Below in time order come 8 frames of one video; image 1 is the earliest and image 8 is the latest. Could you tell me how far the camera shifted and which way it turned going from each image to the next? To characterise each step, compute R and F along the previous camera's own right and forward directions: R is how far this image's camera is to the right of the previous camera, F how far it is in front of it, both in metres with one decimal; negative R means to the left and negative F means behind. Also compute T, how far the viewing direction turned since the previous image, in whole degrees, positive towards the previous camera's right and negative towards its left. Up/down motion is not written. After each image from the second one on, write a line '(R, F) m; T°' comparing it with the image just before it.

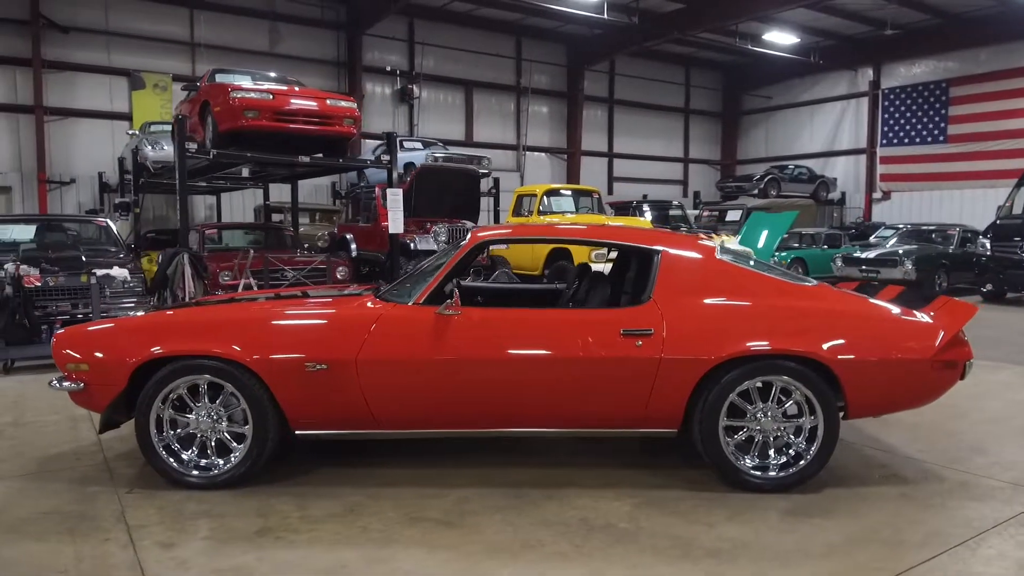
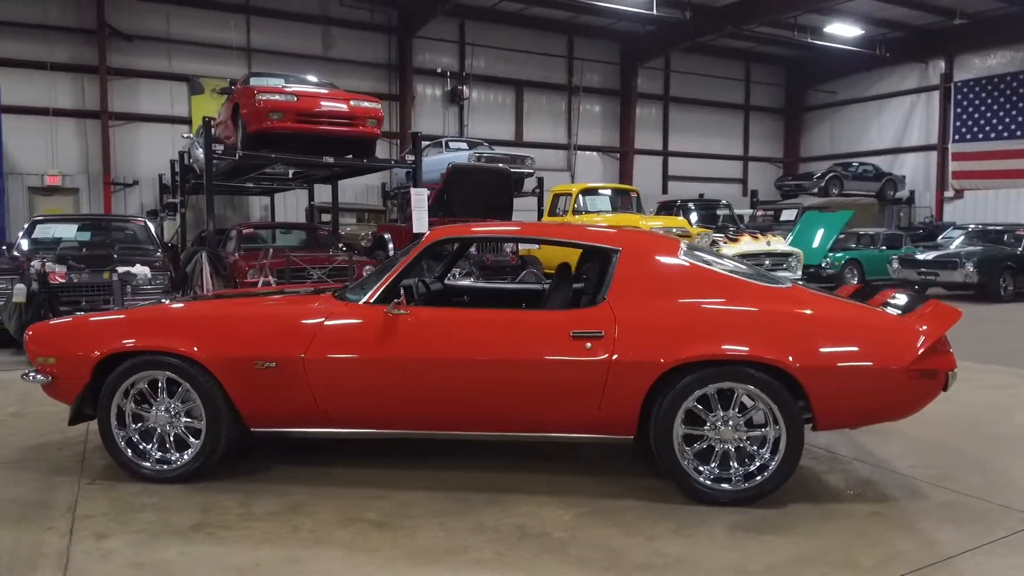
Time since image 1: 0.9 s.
(+0.6, +0.1) m; -5°
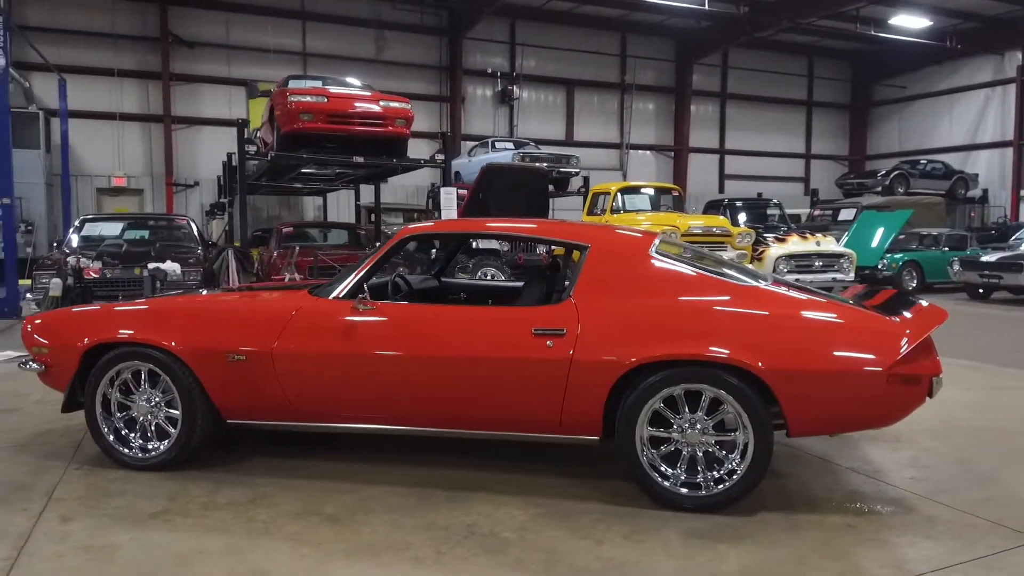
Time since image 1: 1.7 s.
(+0.5, +0.1) m; -5°
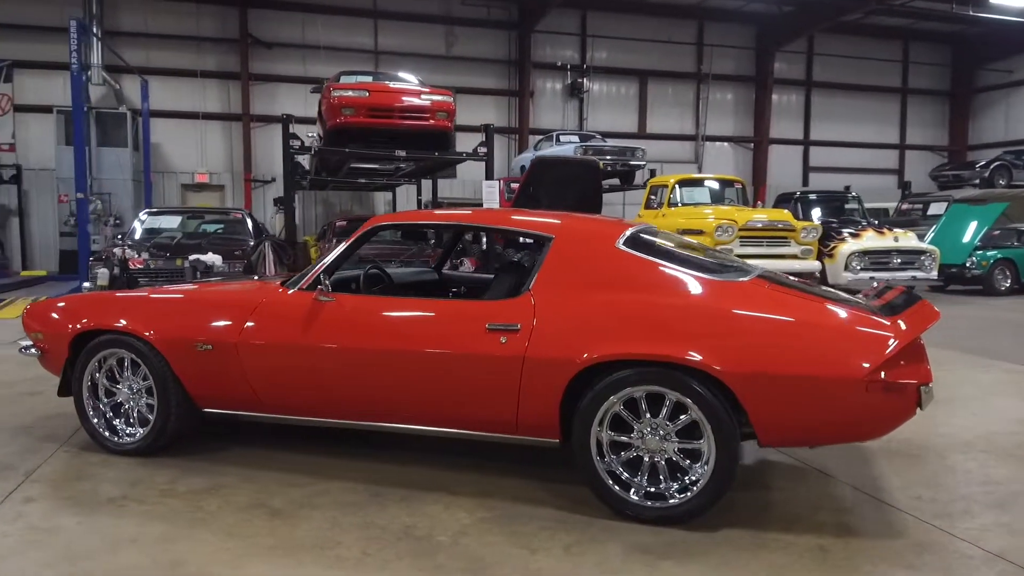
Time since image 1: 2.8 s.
(+0.6, +0.2) m; -7°
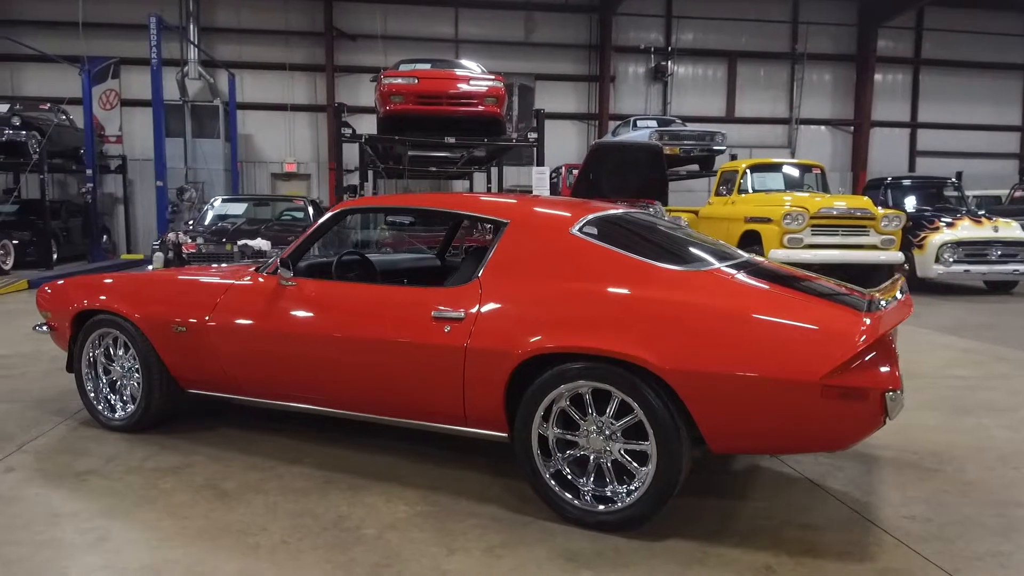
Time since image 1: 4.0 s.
(+0.6, +0.2) m; -8°
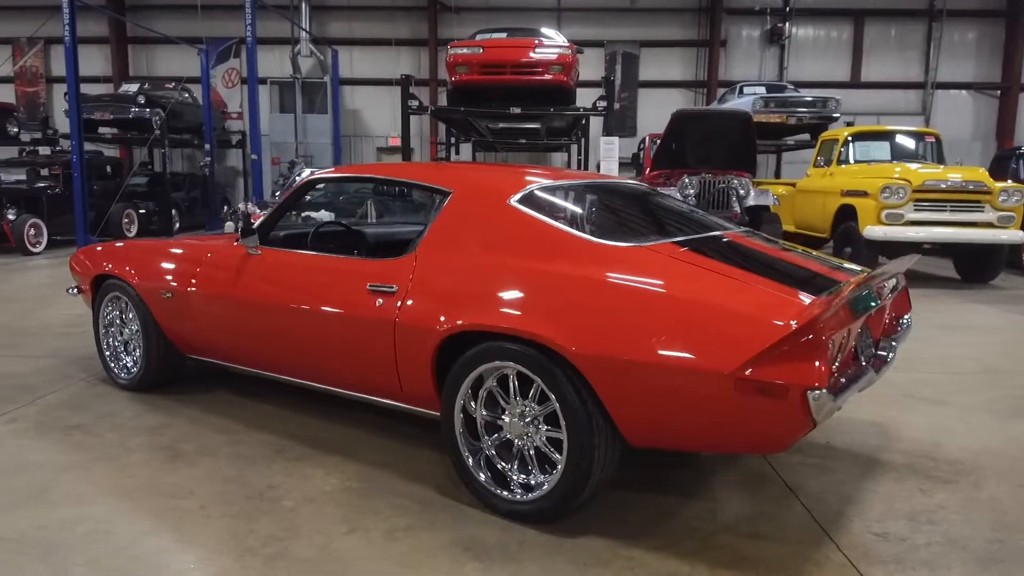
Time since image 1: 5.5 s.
(+0.7, +0.2) m; -10°
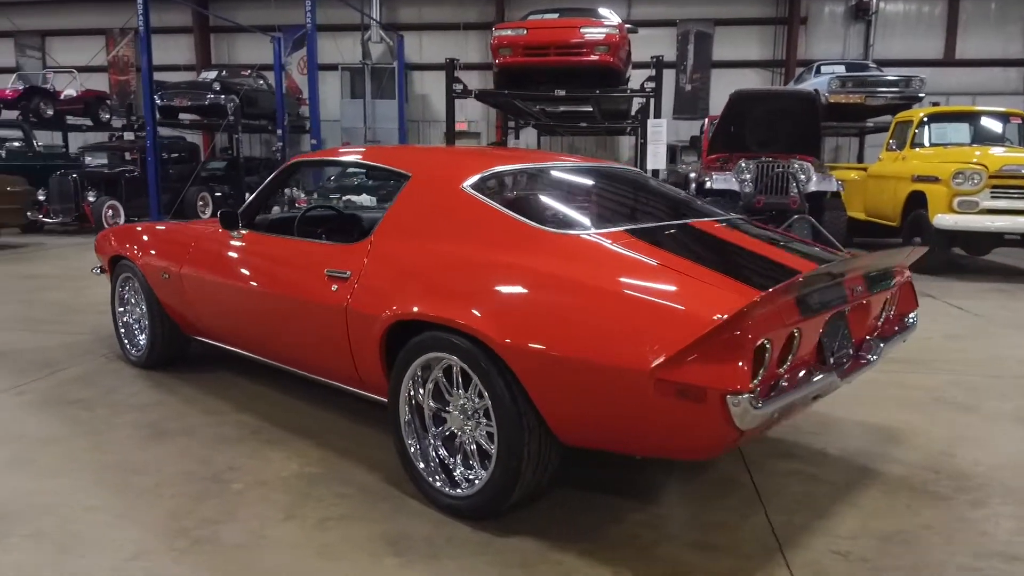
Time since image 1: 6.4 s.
(+0.5, +0.1) m; -7°
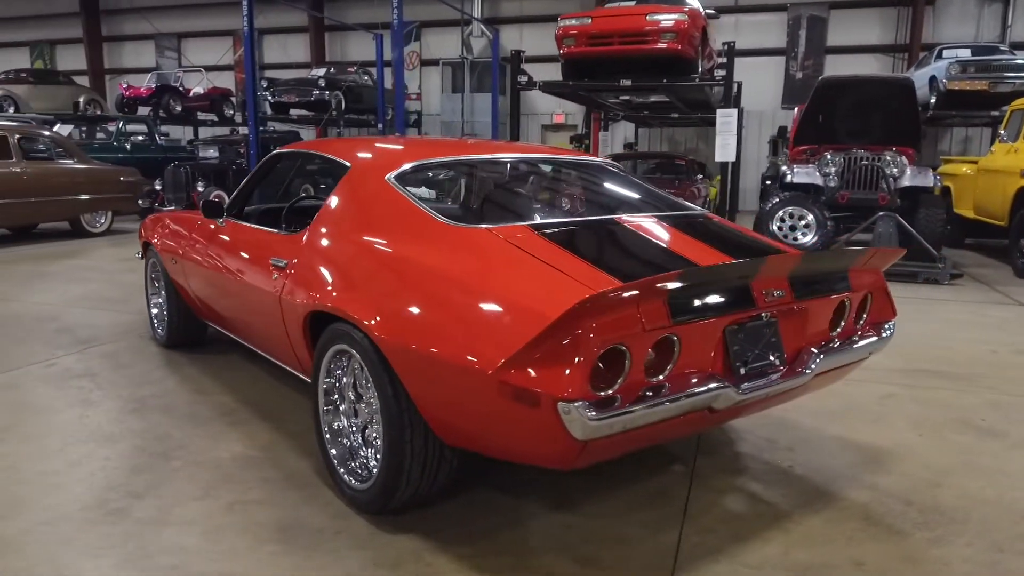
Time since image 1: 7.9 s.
(+0.7, +0.1) m; -10°
